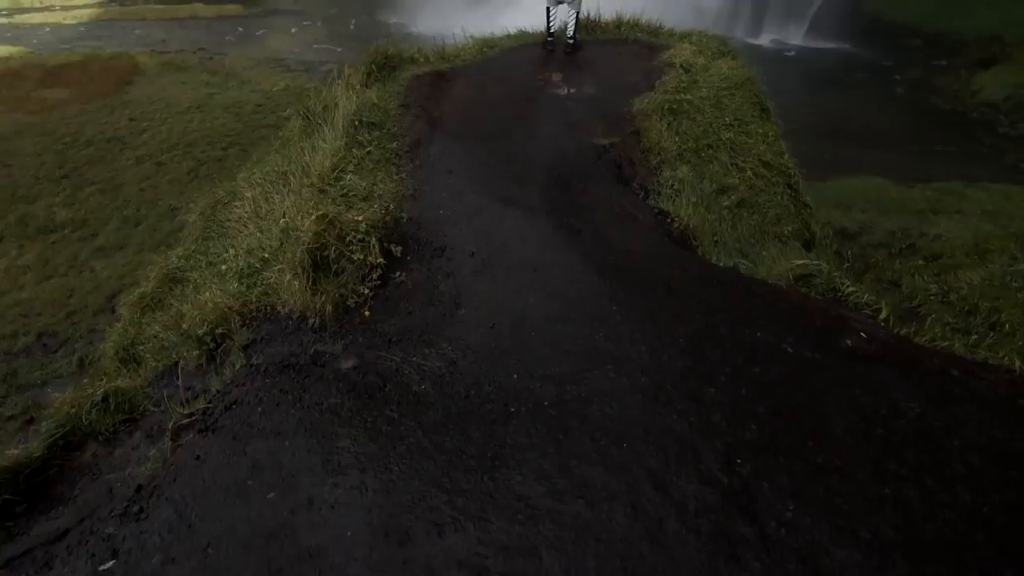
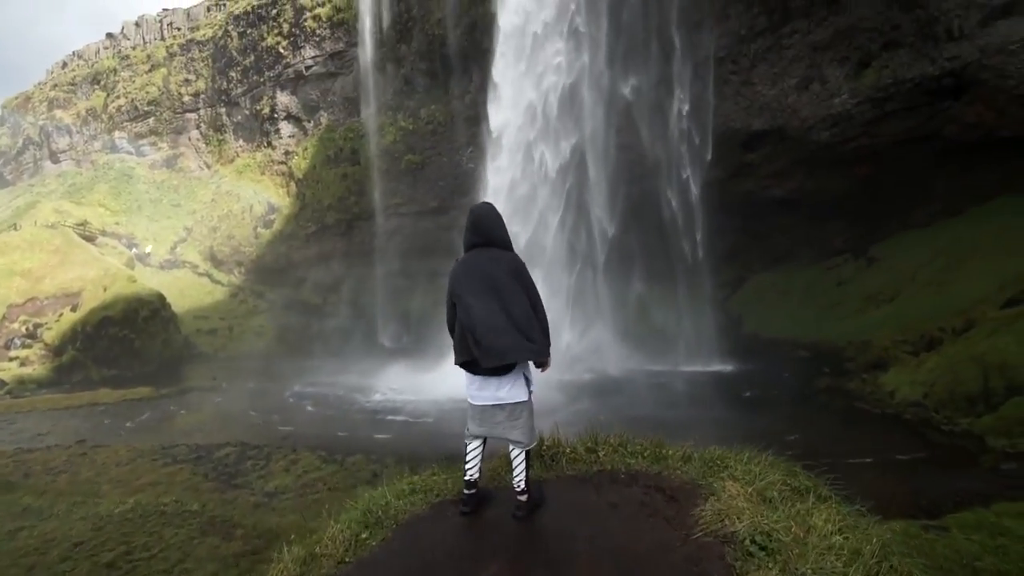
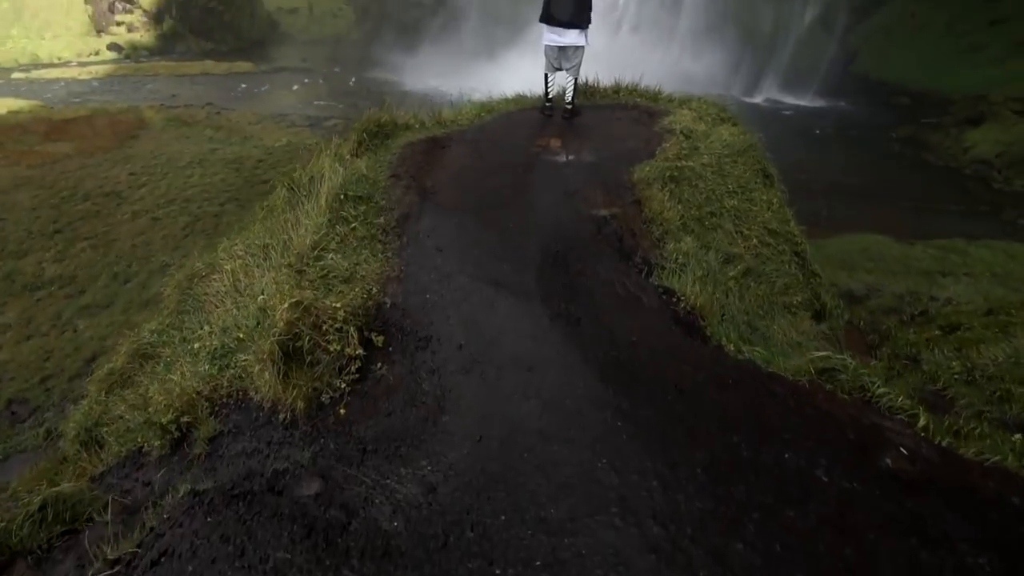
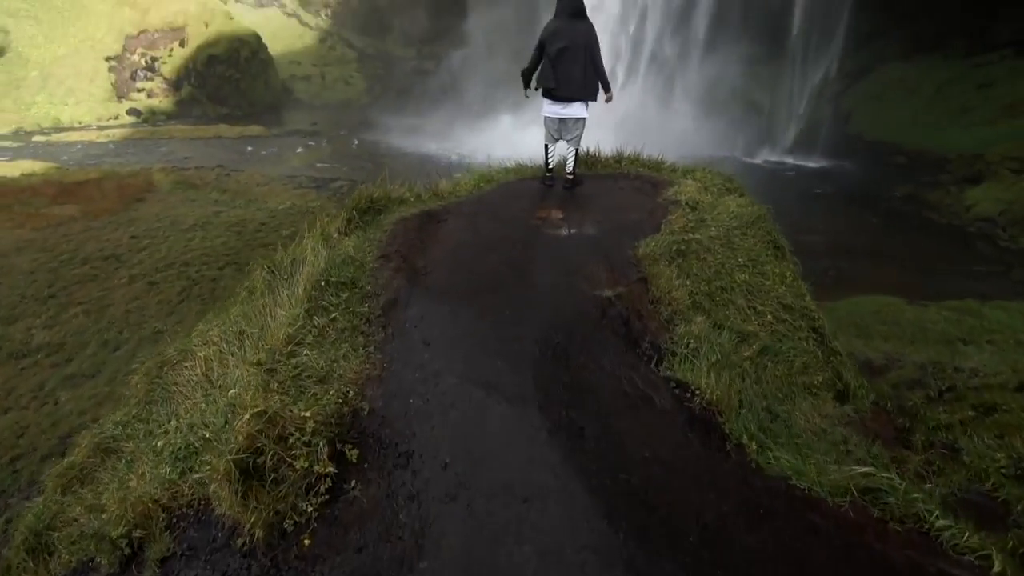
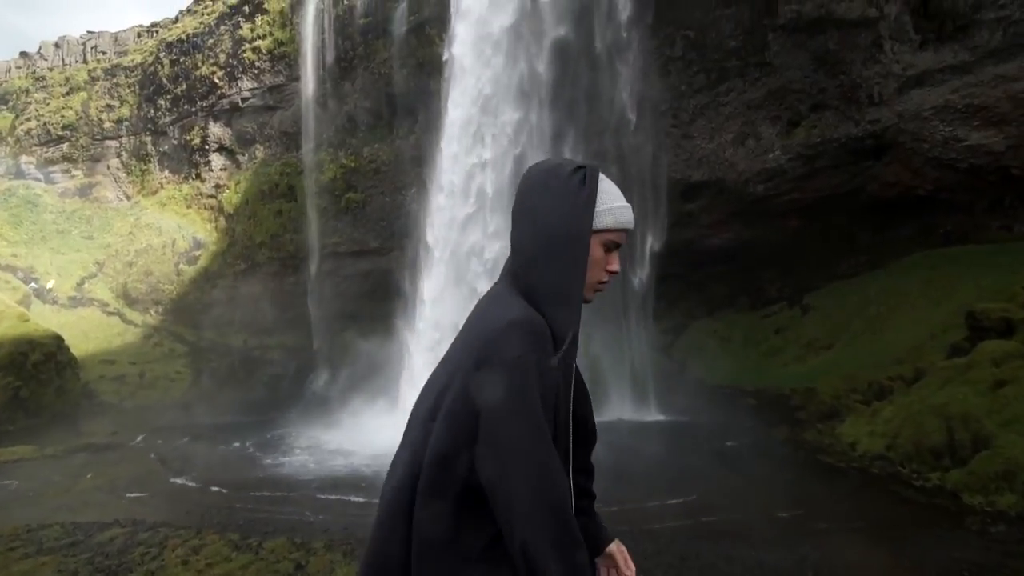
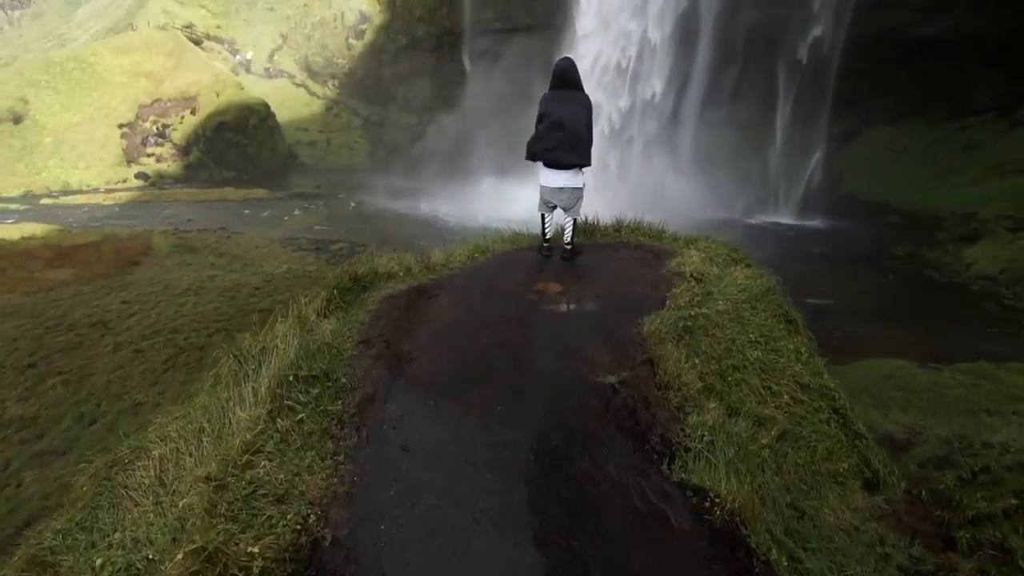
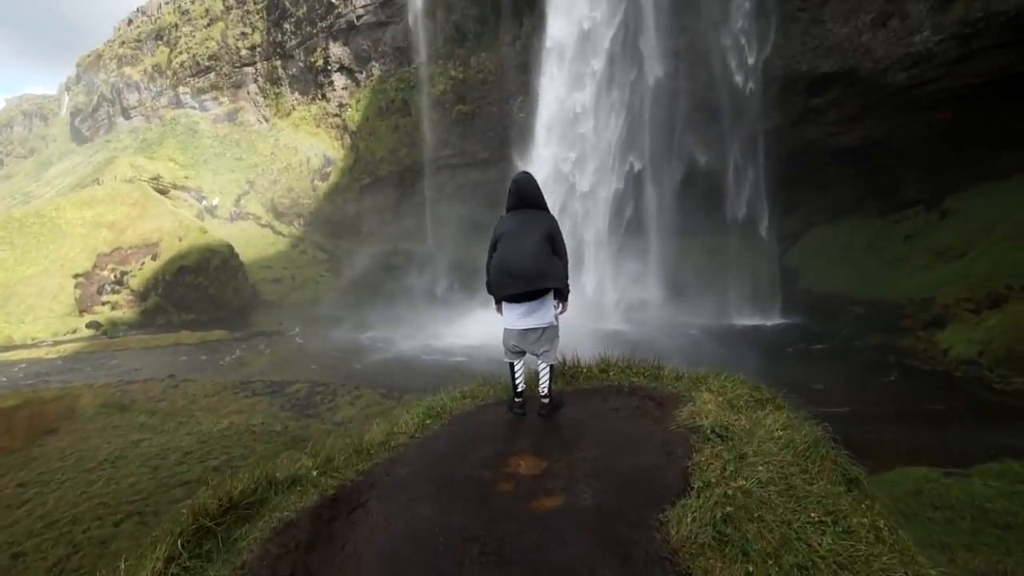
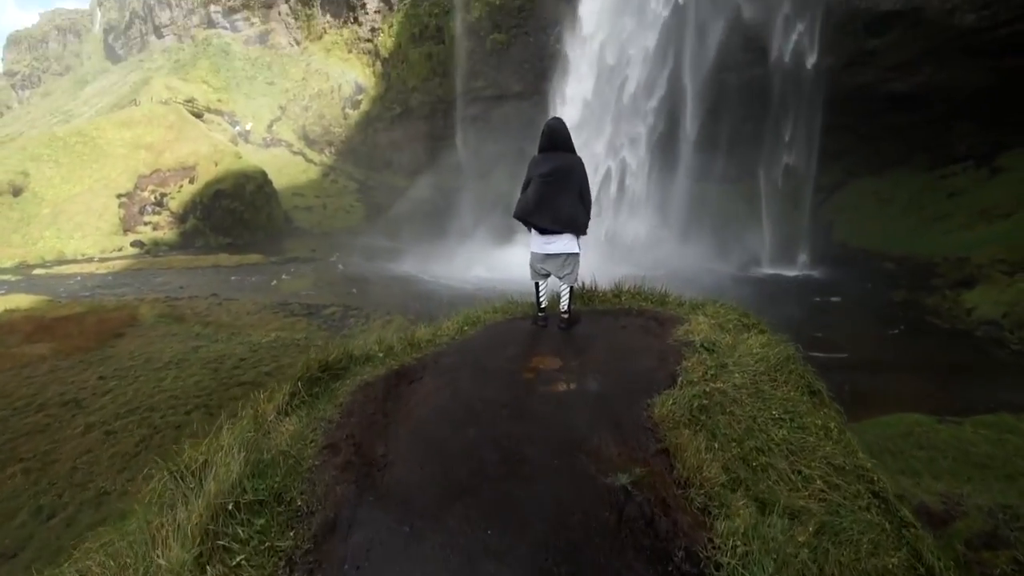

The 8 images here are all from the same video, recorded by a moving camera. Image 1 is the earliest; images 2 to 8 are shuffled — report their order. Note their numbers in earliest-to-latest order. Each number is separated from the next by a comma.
3, 4, 6, 8, 7, 2, 5
